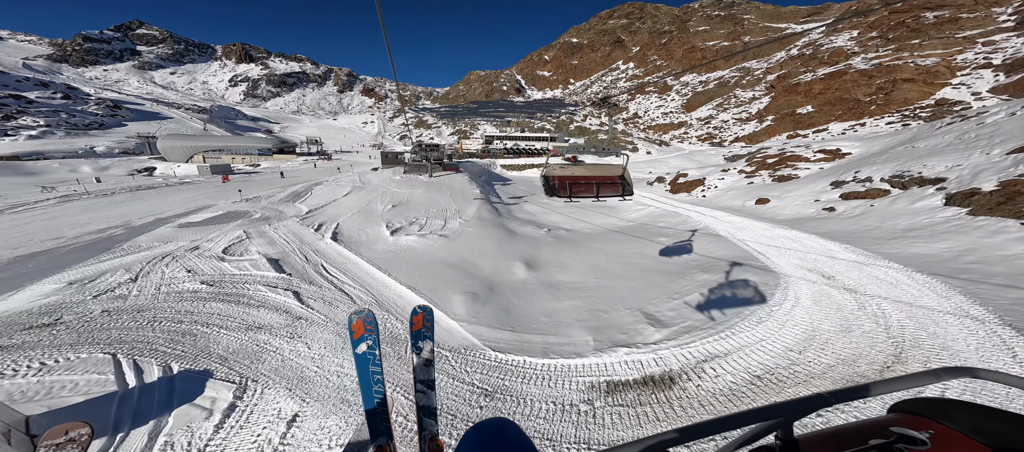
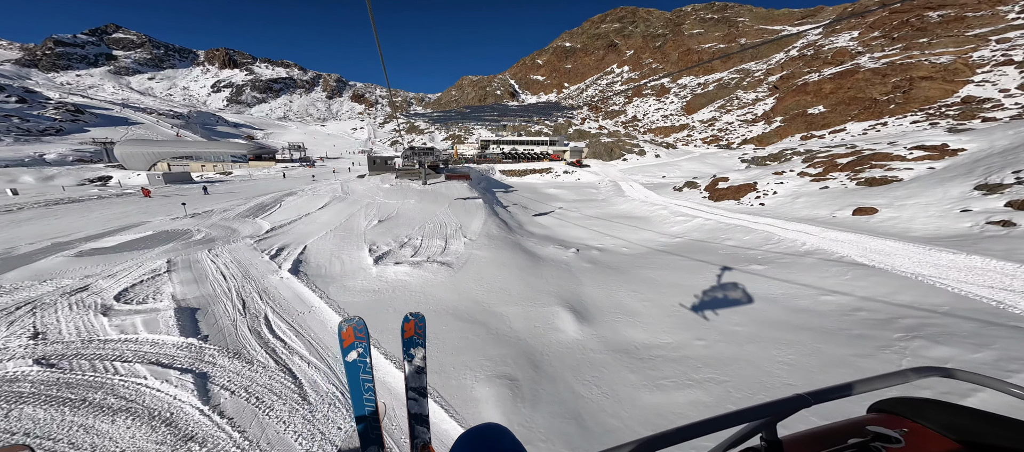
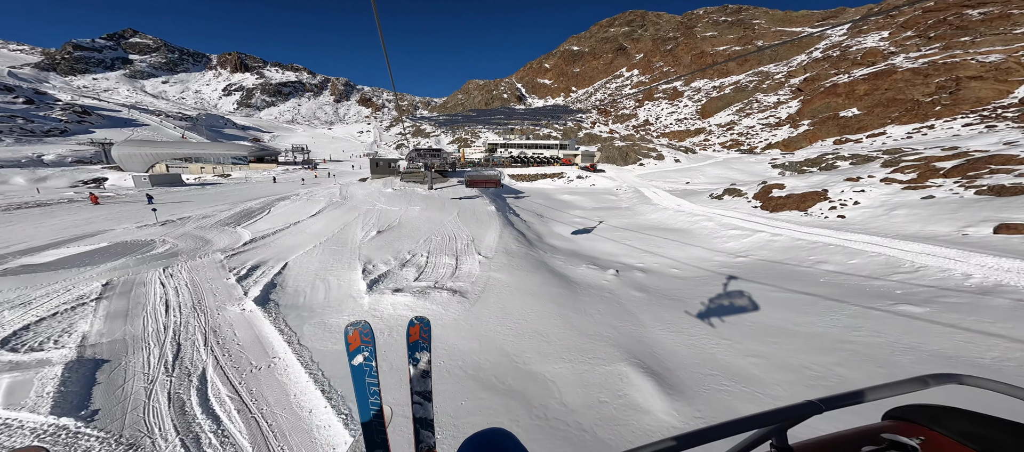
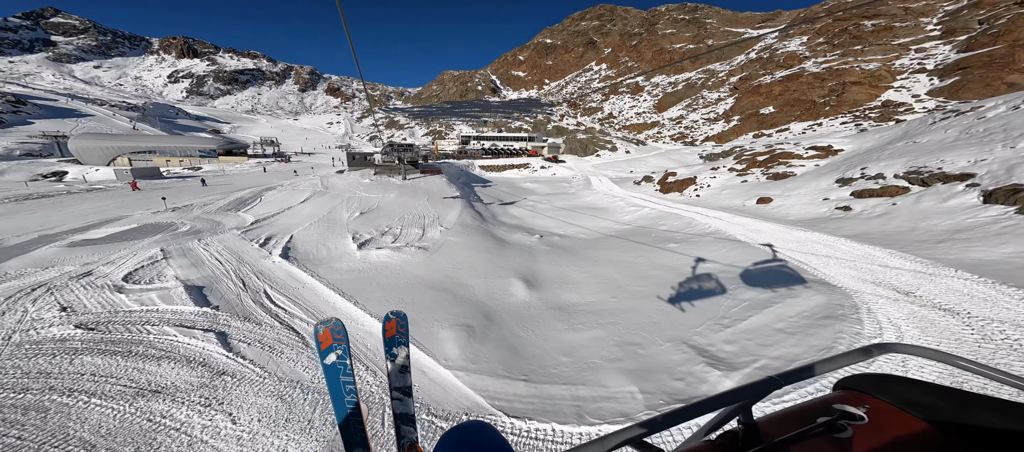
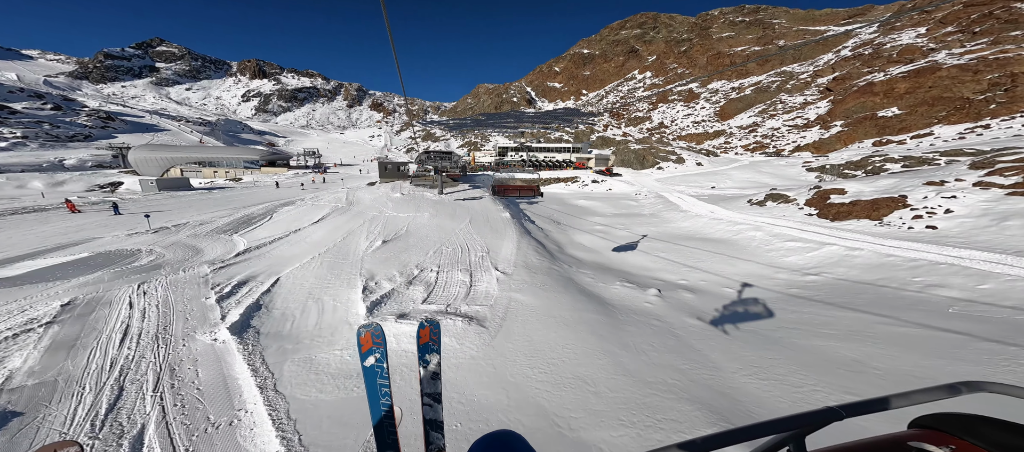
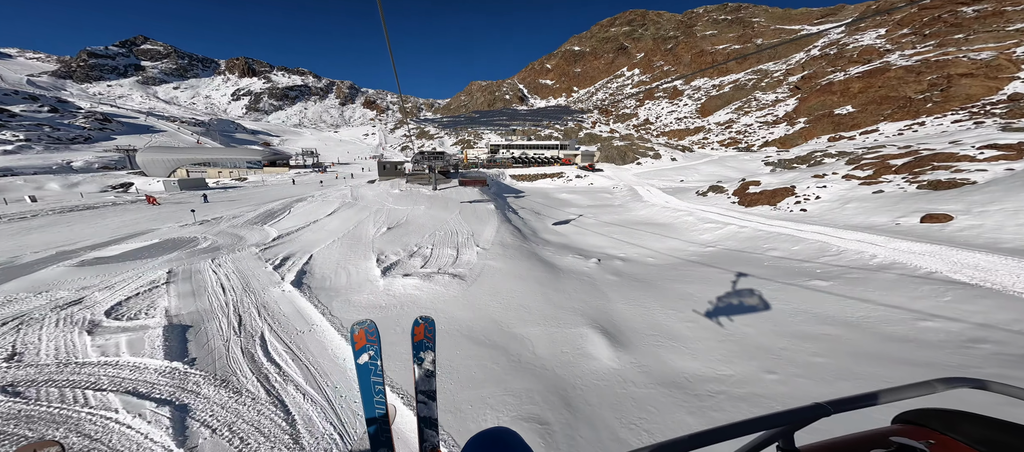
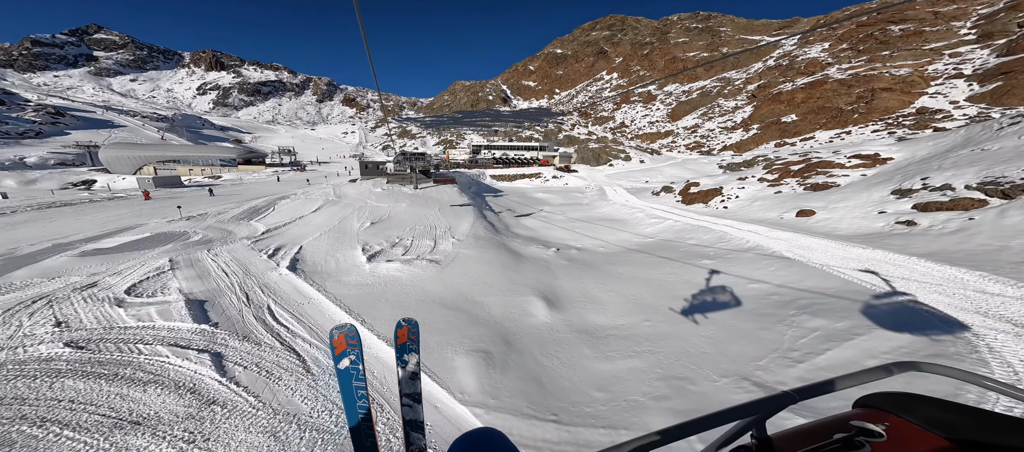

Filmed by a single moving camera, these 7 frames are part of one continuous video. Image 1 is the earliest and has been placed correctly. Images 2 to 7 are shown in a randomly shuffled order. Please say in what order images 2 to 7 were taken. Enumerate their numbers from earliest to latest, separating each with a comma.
4, 7, 2, 6, 3, 5
